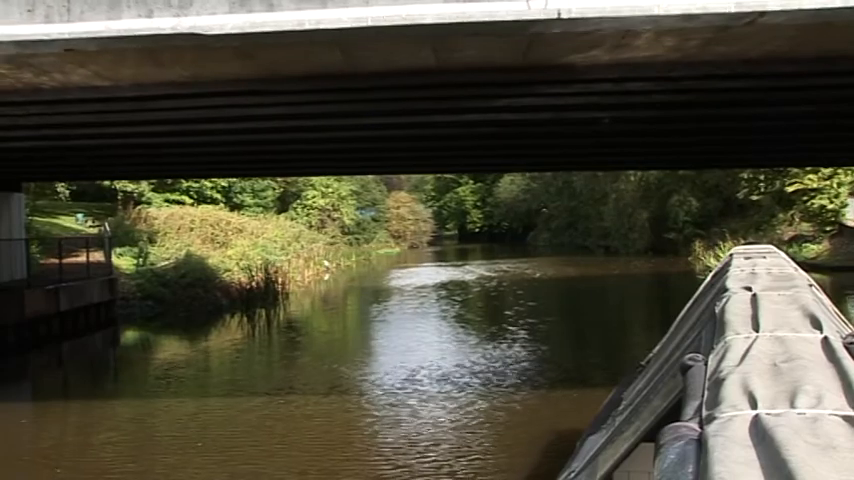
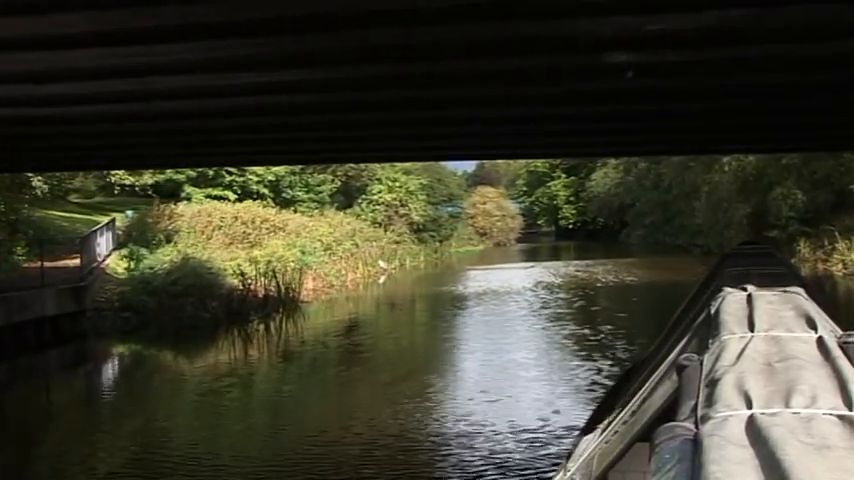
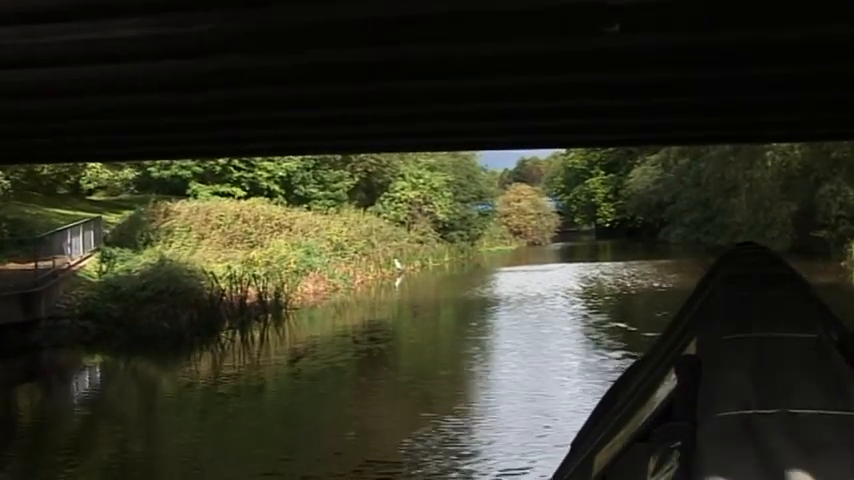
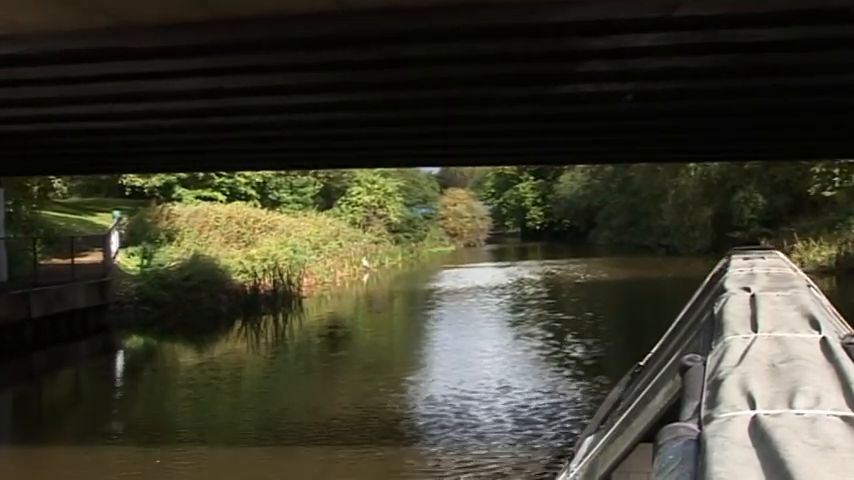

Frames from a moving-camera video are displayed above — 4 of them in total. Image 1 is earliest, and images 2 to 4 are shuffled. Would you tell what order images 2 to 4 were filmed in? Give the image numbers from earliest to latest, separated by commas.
4, 2, 3
